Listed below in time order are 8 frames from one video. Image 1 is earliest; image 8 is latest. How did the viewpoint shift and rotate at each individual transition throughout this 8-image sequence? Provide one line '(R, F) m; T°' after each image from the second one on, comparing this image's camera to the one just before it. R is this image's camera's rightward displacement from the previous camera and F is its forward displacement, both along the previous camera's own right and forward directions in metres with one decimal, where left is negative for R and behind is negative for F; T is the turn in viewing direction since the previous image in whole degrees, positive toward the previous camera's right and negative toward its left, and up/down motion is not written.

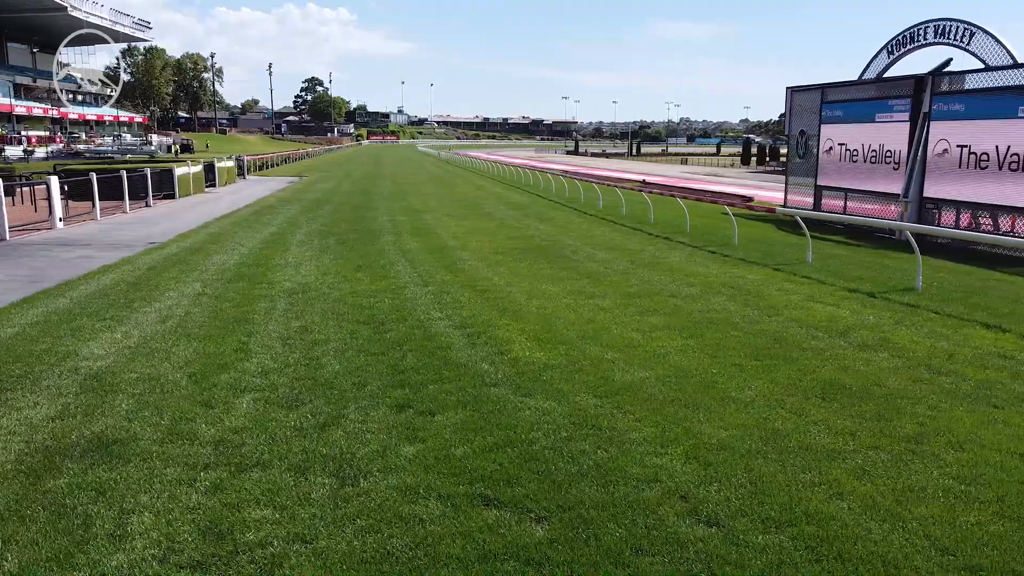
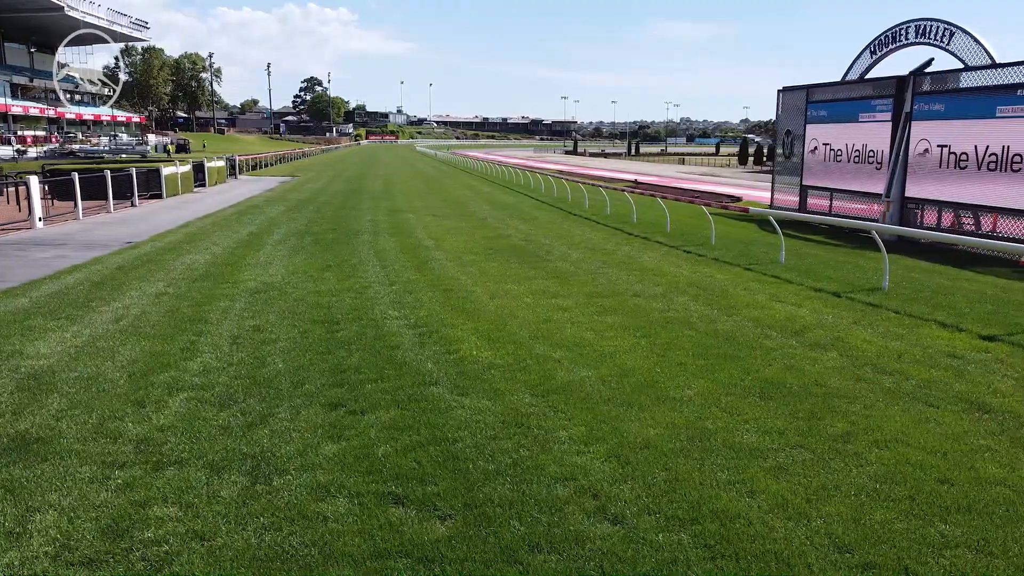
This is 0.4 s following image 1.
(+0.3, 0.0) m; 0°
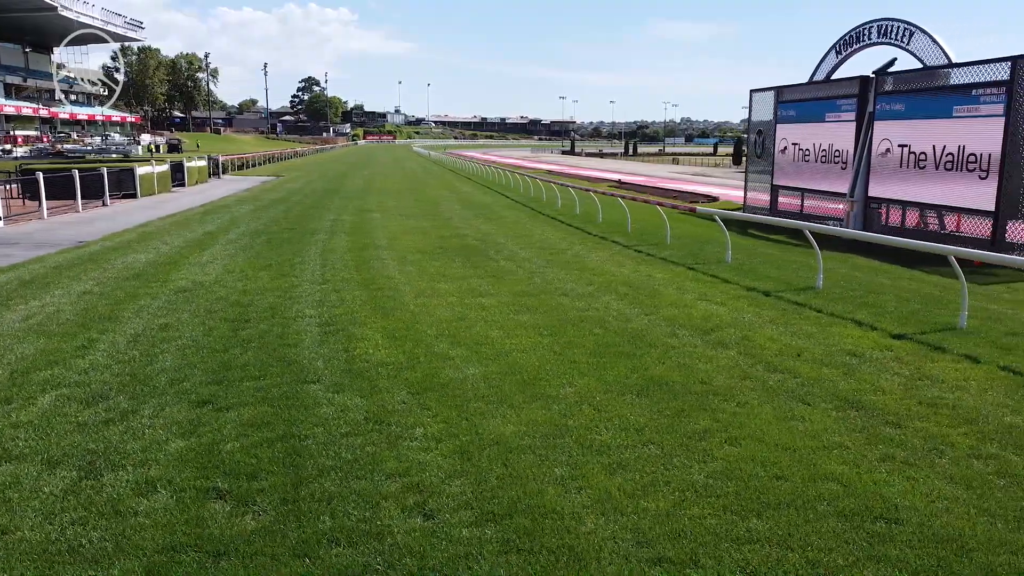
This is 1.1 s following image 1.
(+0.5, 0.0) m; 0°
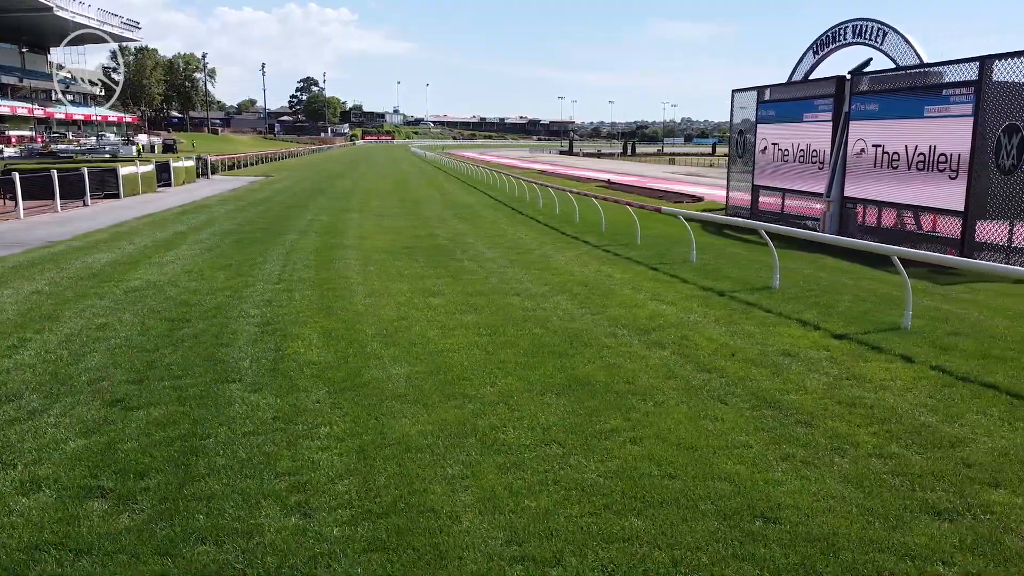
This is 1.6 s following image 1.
(+0.3, 0.0) m; 0°
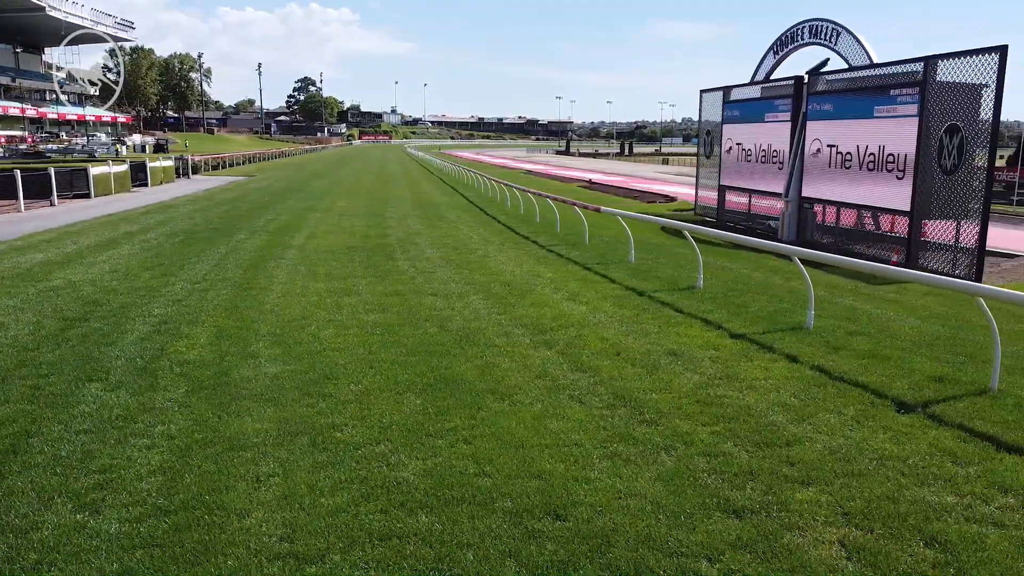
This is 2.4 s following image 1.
(+0.6, 0.0) m; 0°
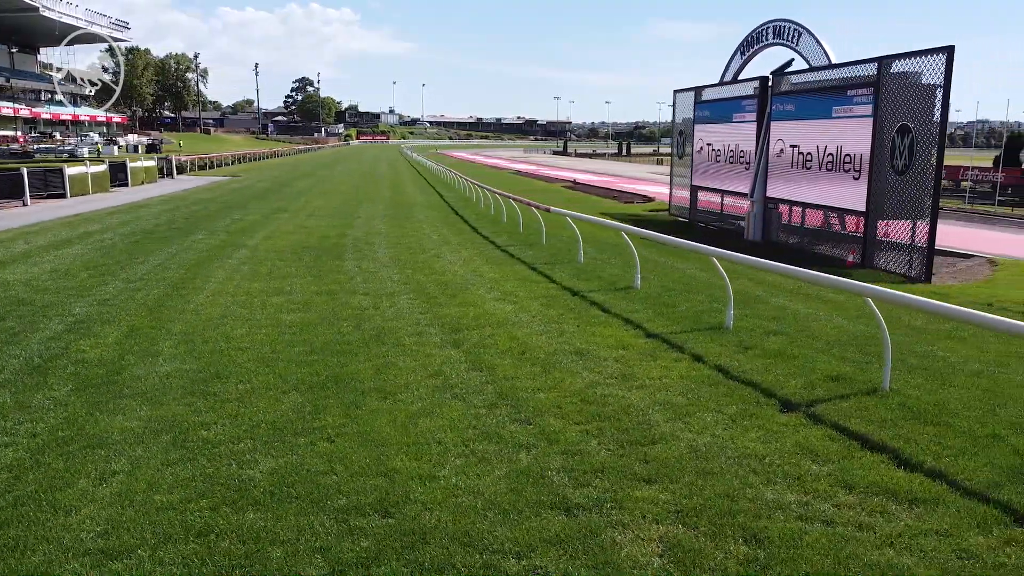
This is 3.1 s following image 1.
(+0.5, 0.0) m; 0°
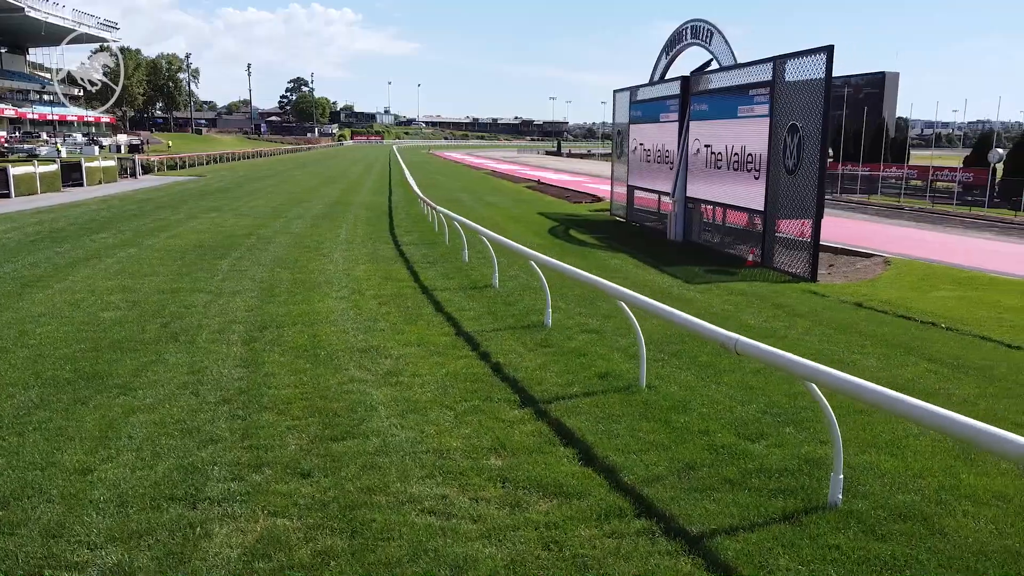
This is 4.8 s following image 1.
(+1.1, 0.0) m; 0°
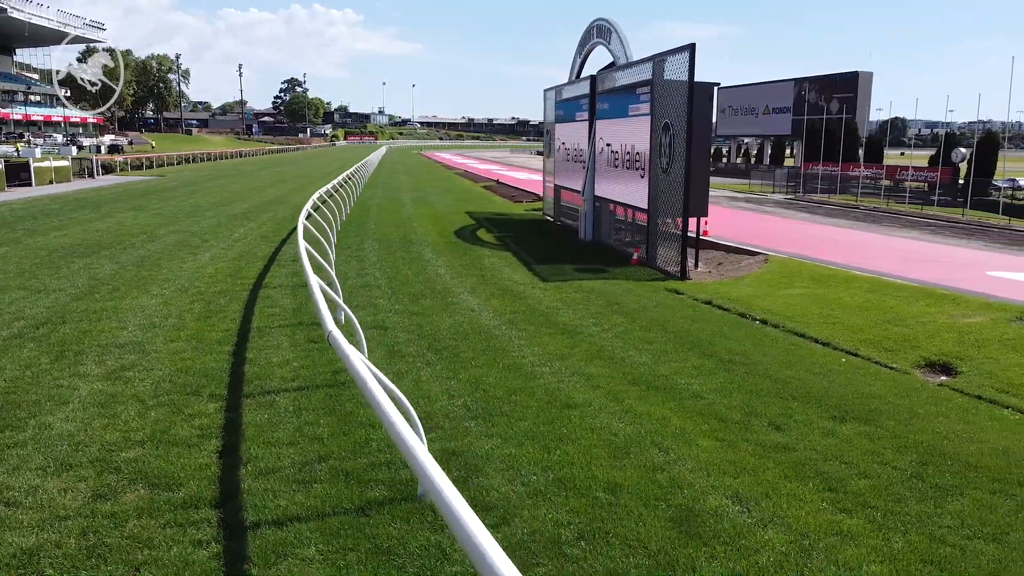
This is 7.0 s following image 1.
(+1.3, 0.0) m; 0°
